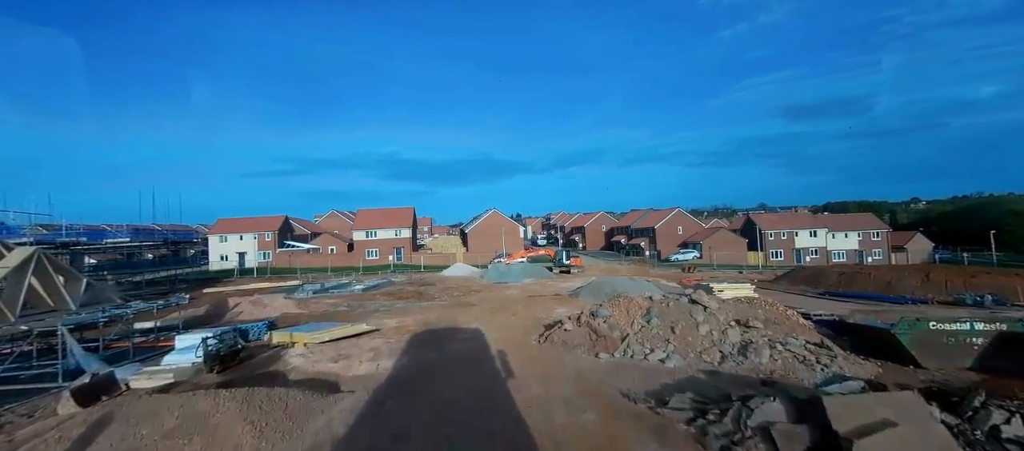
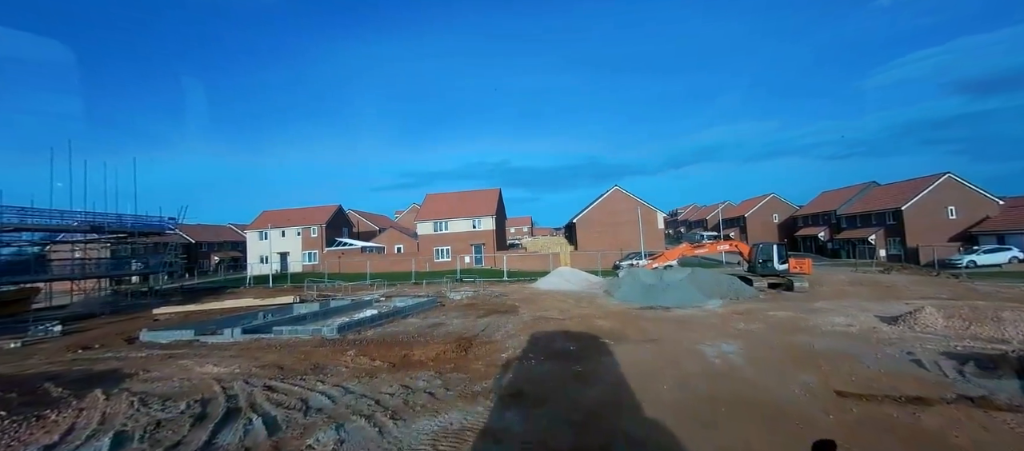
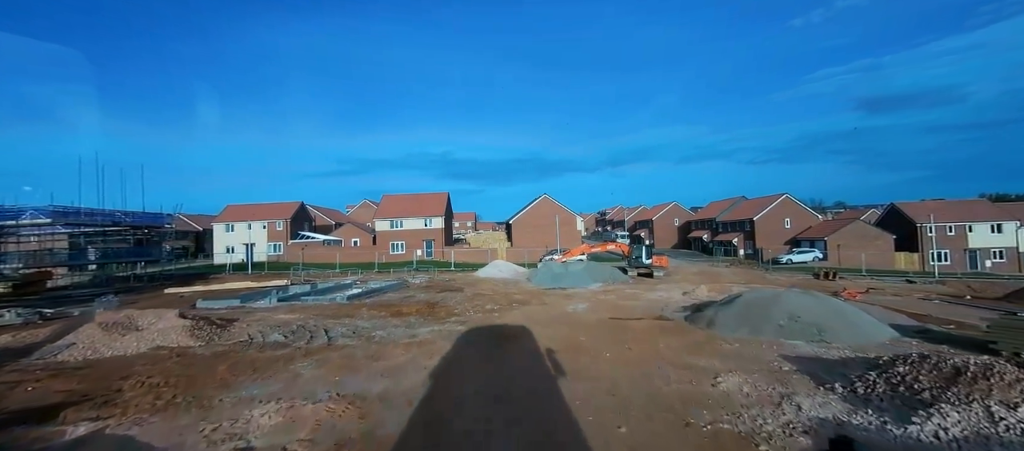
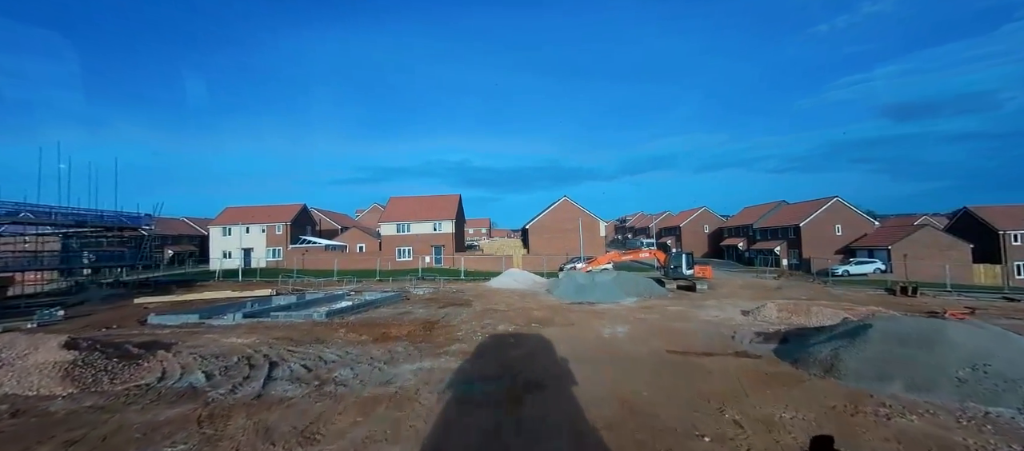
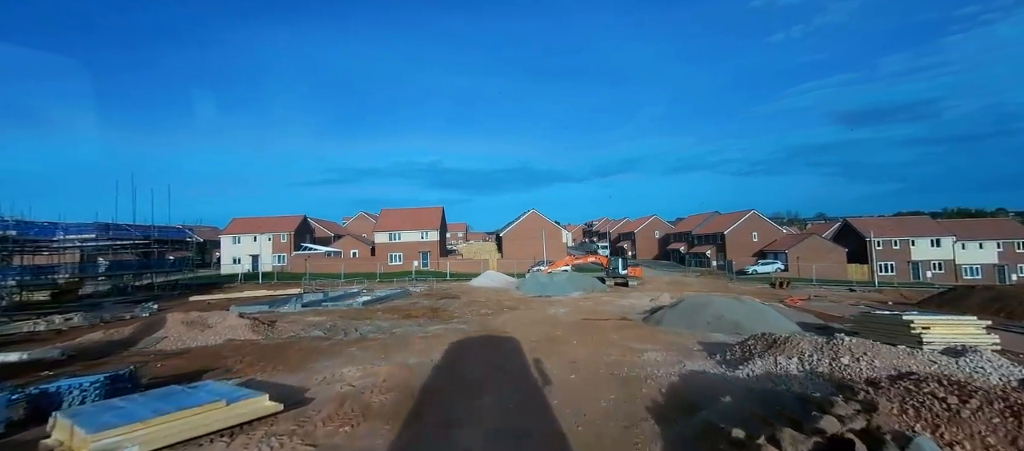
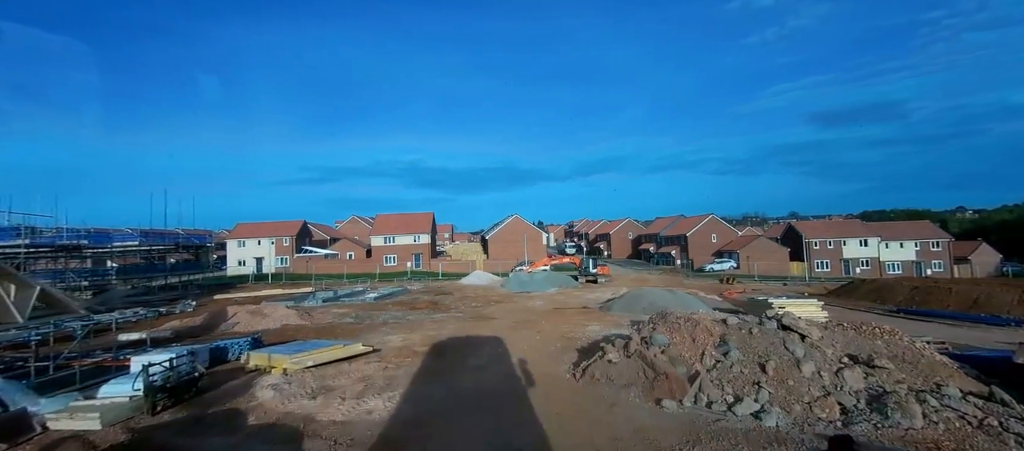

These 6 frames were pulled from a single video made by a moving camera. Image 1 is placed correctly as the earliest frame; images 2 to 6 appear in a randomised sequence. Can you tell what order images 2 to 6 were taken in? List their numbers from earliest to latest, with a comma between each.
6, 5, 3, 4, 2
